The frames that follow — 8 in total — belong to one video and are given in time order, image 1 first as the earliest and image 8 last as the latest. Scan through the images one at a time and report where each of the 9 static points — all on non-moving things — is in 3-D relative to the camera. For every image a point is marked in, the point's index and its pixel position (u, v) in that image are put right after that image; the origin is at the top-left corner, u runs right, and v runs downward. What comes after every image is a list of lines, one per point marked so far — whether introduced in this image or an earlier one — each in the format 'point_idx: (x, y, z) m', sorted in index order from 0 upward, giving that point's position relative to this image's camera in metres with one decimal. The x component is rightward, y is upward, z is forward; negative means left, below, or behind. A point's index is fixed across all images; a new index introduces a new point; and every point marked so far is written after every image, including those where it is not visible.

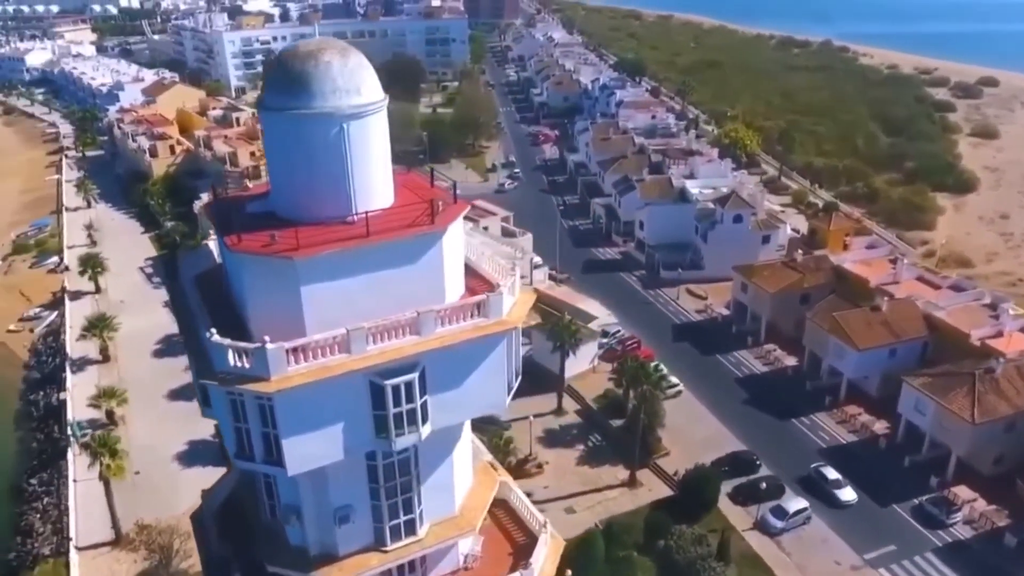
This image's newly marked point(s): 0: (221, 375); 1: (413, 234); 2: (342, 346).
0: (-5.3, -1.6, +14.4) m
1: (-1.9, +1.0, +15.2) m
2: (-3.2, -1.1, +14.7) m
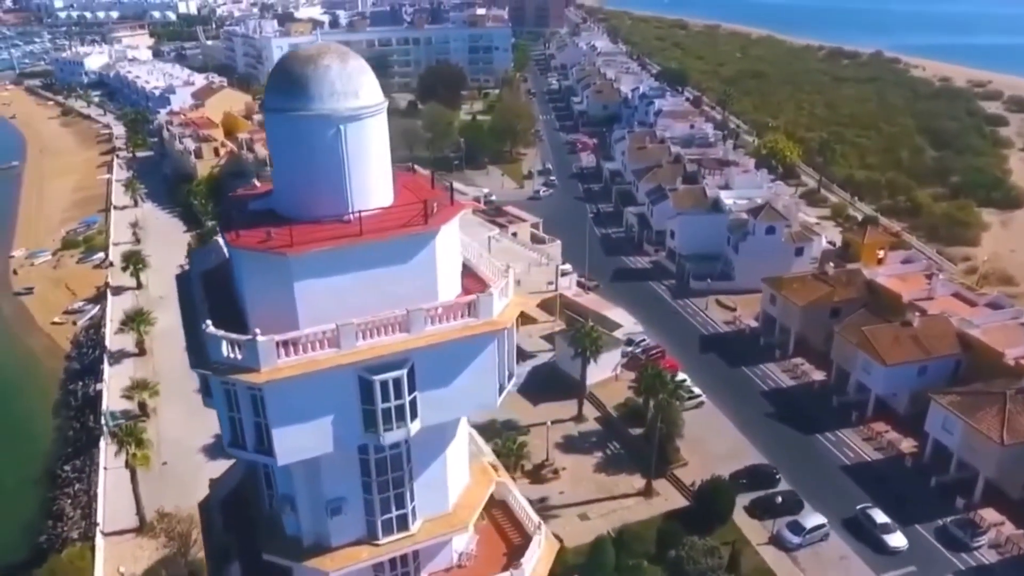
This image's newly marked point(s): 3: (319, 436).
0: (-5.7, -1.5, +14.9) m
1: (-2.1, +1.1, +15.6) m
2: (-3.5, -1.0, +15.2) m
3: (-3.9, -3.0, +15.7) m
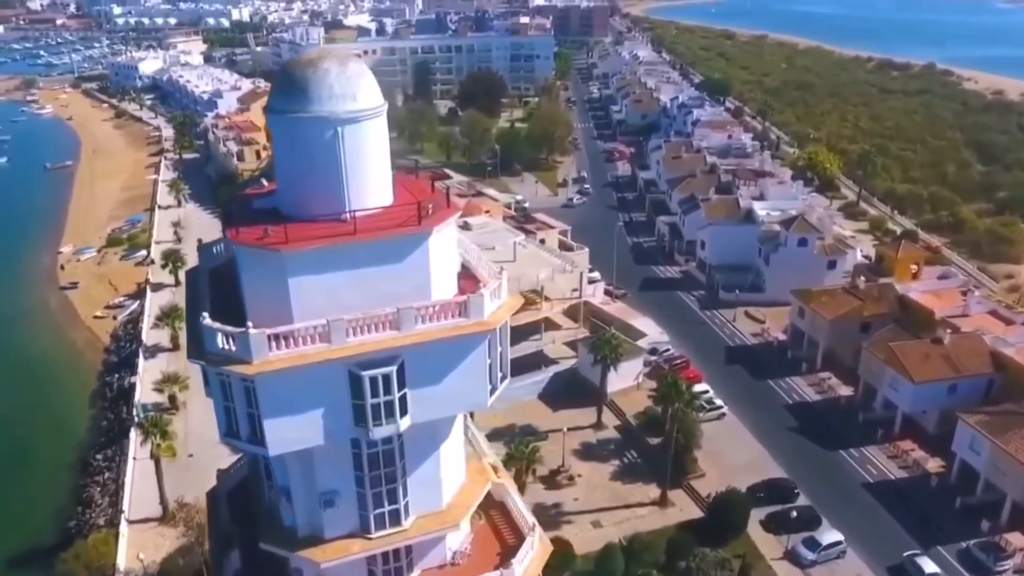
0: (-6.0, -1.3, +15.5) m
1: (-2.3, +1.1, +16.0) m
2: (-3.7, -0.9, +15.6) m
3: (-4.2, -2.9, +16.1) m
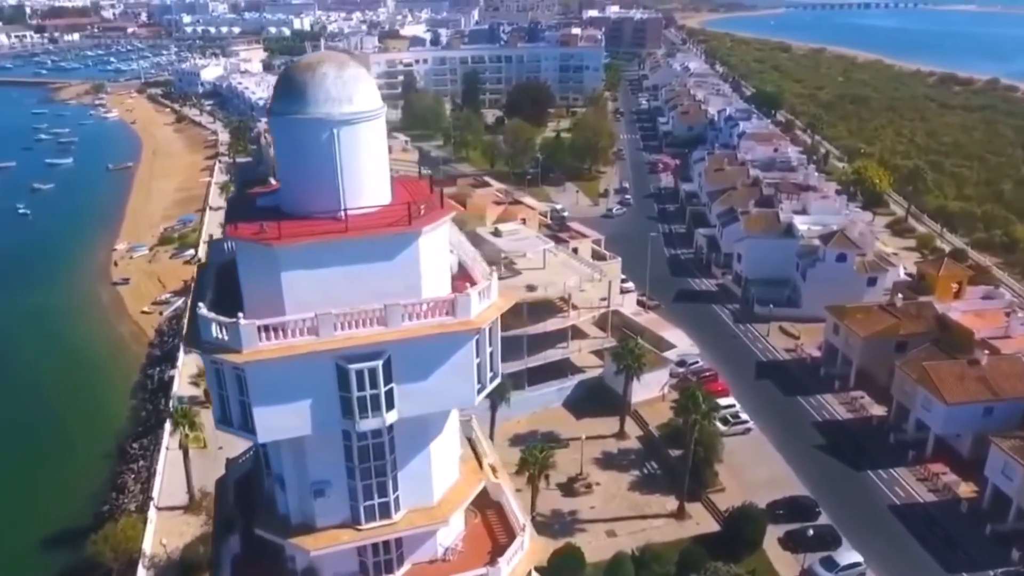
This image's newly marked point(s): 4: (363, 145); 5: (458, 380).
0: (-6.3, -1.2, +16.2) m
1: (-2.6, +1.2, +16.5) m
2: (-4.1, -0.8, +16.2) m
3: (-4.6, -2.8, +16.7) m
4: (-3.2, +3.1, +17.0) m
5: (-1.2, -2.1, +17.6) m
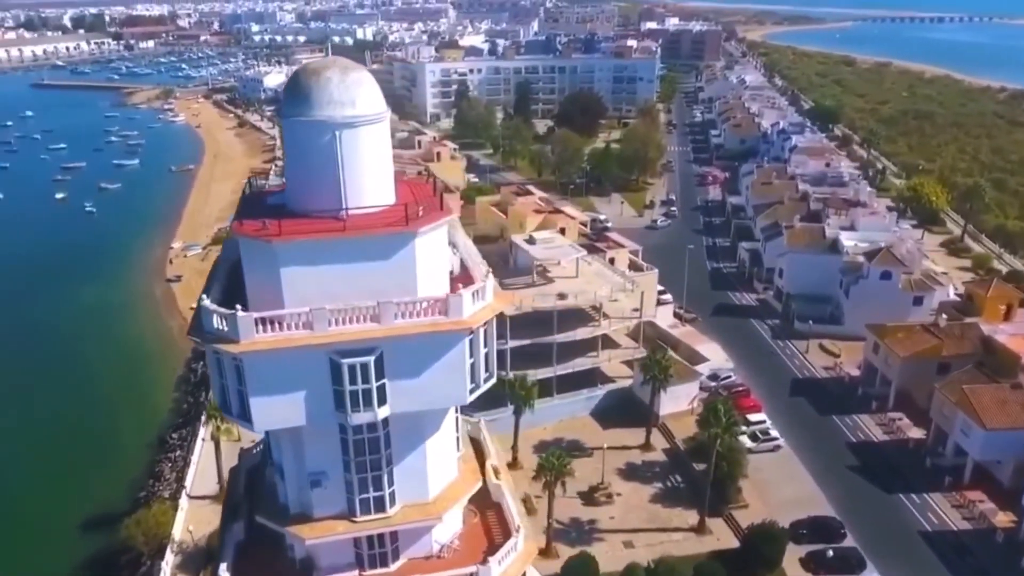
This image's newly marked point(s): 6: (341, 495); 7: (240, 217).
0: (-6.6, -1.0, +17.0) m
1: (-2.8, +1.2, +17.0) m
2: (-4.4, -0.7, +16.8) m
3: (-4.8, -2.7, +17.3) m
4: (-3.3, +3.1, +17.6) m
5: (-1.4, -2.1, +18.0) m
6: (-4.2, -5.1, +19.2) m
7: (-6.2, +1.6, +18.0) m
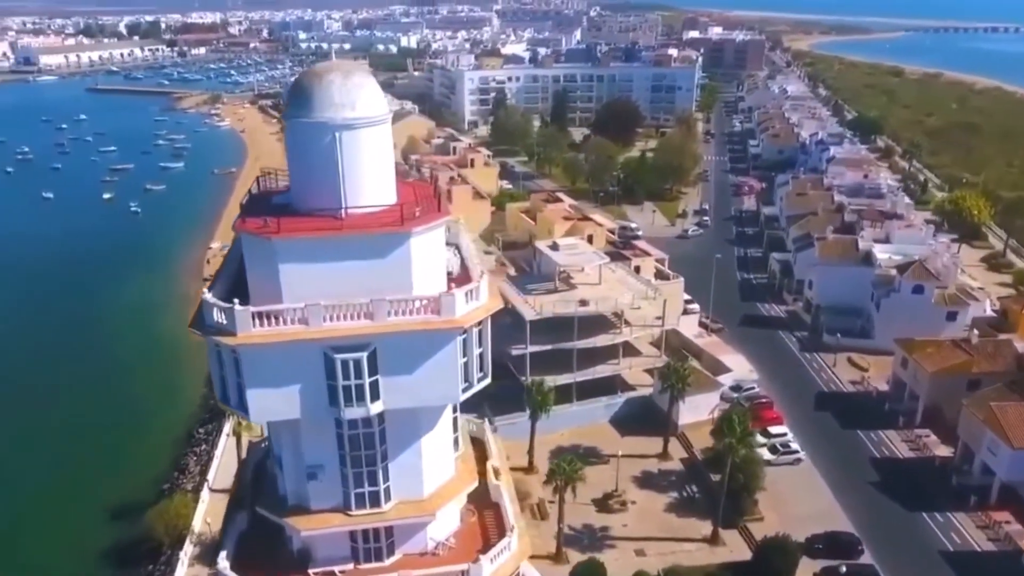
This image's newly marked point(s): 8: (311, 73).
0: (-6.8, -0.9, +17.6) m
1: (-2.9, +1.3, +17.4) m
2: (-4.6, -0.7, +17.2) m
3: (-5.1, -2.6, +17.8) m
4: (-3.4, +3.2, +18.1) m
5: (-1.6, -2.1, +18.3) m
6: (-4.4, -5.0, +19.6) m
7: (-6.3, +1.7, +18.6) m
8: (-4.6, +4.9, +18.0) m
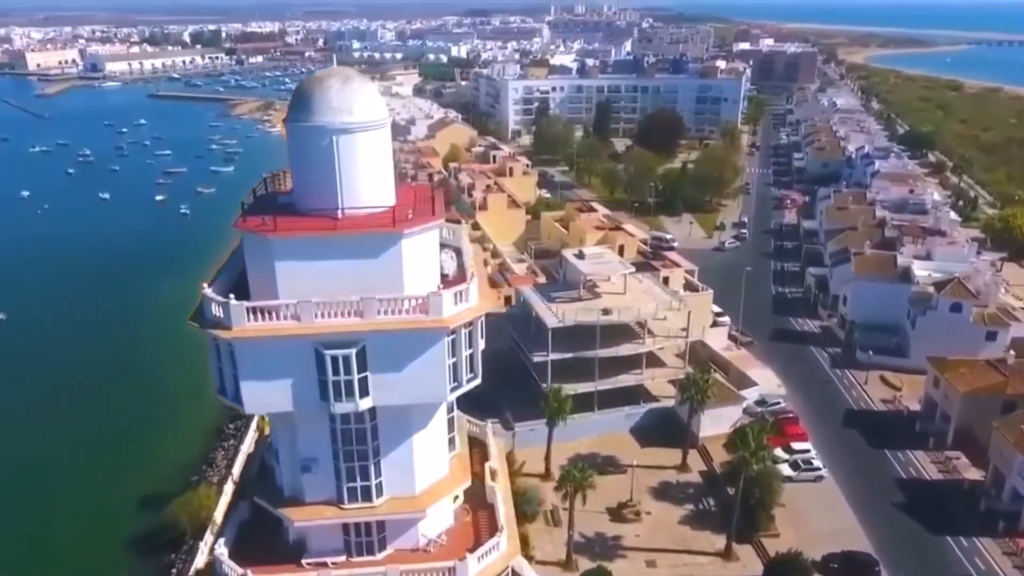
0: (-7.1, -0.8, +18.3) m
1: (-3.2, +1.3, +18.0) m
2: (-4.9, -0.6, +17.9) m
3: (-5.4, -2.5, +18.4) m
4: (-3.6, +3.2, +18.7) m
5: (-1.9, -2.1, +18.7) m
6: (-4.7, -5.0, +20.1) m
7: (-6.5, +1.8, +19.3) m
8: (-4.7, +5.0, +18.7) m
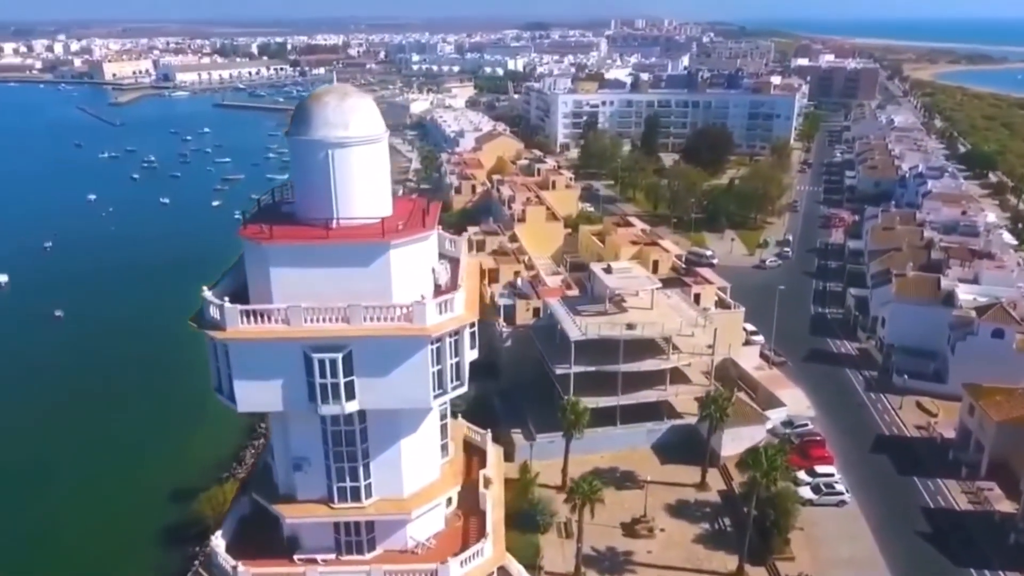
0: (-7.5, -0.8, +19.3) m
1: (-3.6, +1.1, +18.7) m
2: (-5.4, -0.7, +18.7) m
3: (-5.9, -2.6, +19.3) m
4: (-3.9, +3.0, +19.5) m
5: (-2.4, -2.3, +19.3) m
6: (-5.1, -5.1, +20.9) m
7: (-6.8, +1.7, +20.3) m
8: (-5.0, +4.8, +19.6) m
